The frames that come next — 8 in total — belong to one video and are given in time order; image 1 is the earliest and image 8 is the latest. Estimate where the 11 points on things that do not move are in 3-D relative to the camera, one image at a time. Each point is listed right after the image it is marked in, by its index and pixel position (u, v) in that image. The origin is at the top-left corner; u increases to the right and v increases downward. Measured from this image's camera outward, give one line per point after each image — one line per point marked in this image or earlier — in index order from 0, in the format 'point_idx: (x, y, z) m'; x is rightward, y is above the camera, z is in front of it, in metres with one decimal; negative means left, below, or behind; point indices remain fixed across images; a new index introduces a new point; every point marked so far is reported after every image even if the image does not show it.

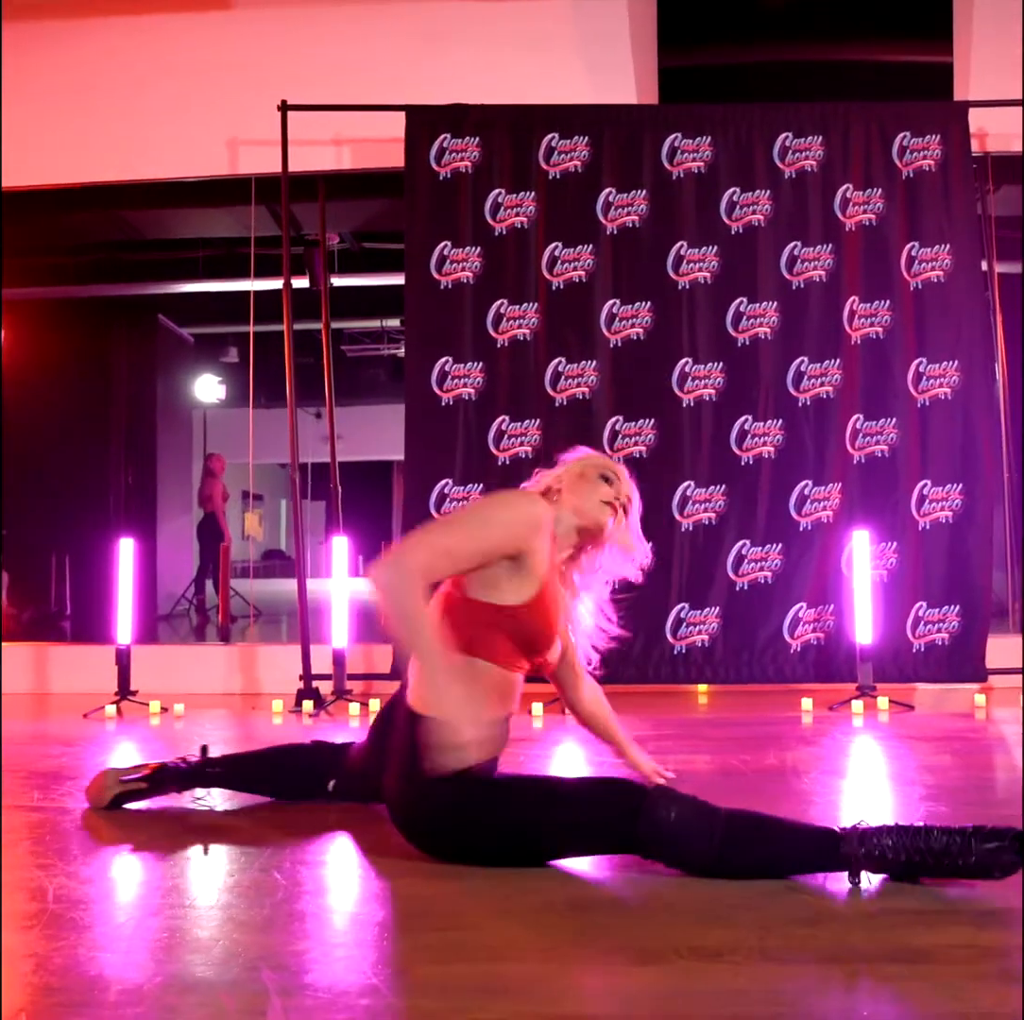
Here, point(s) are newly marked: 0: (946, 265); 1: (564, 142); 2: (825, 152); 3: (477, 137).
0: (+1.8, +1.1, +3.8) m
1: (+0.2, +1.6, +3.9) m
2: (+1.3, +1.5, +3.9) m
3: (-0.2, +1.6, +3.9) m
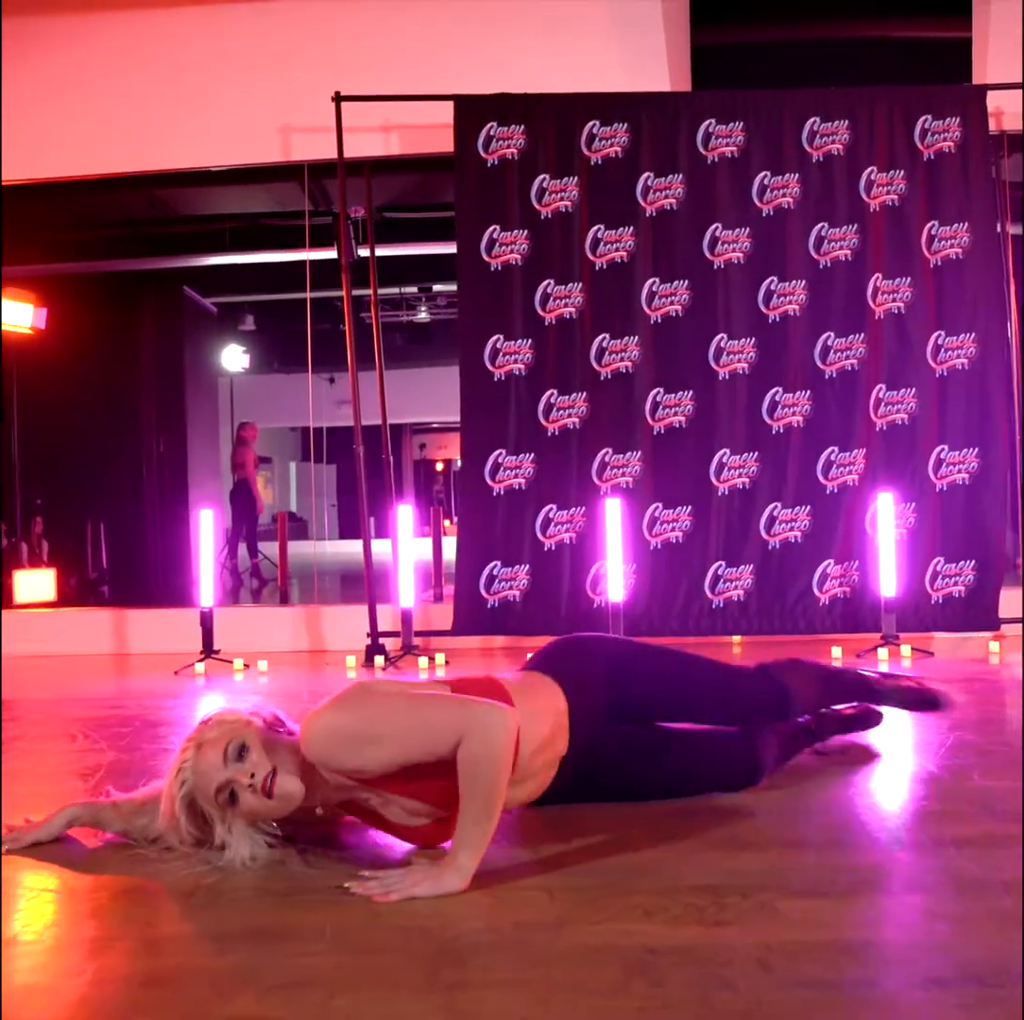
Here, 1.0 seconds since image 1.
0: (+2.0, +1.2, +4.1) m
1: (+0.4, +1.7, +4.1) m
2: (+1.5, +1.7, +4.1) m
3: (0.0, +1.7, +4.1) m
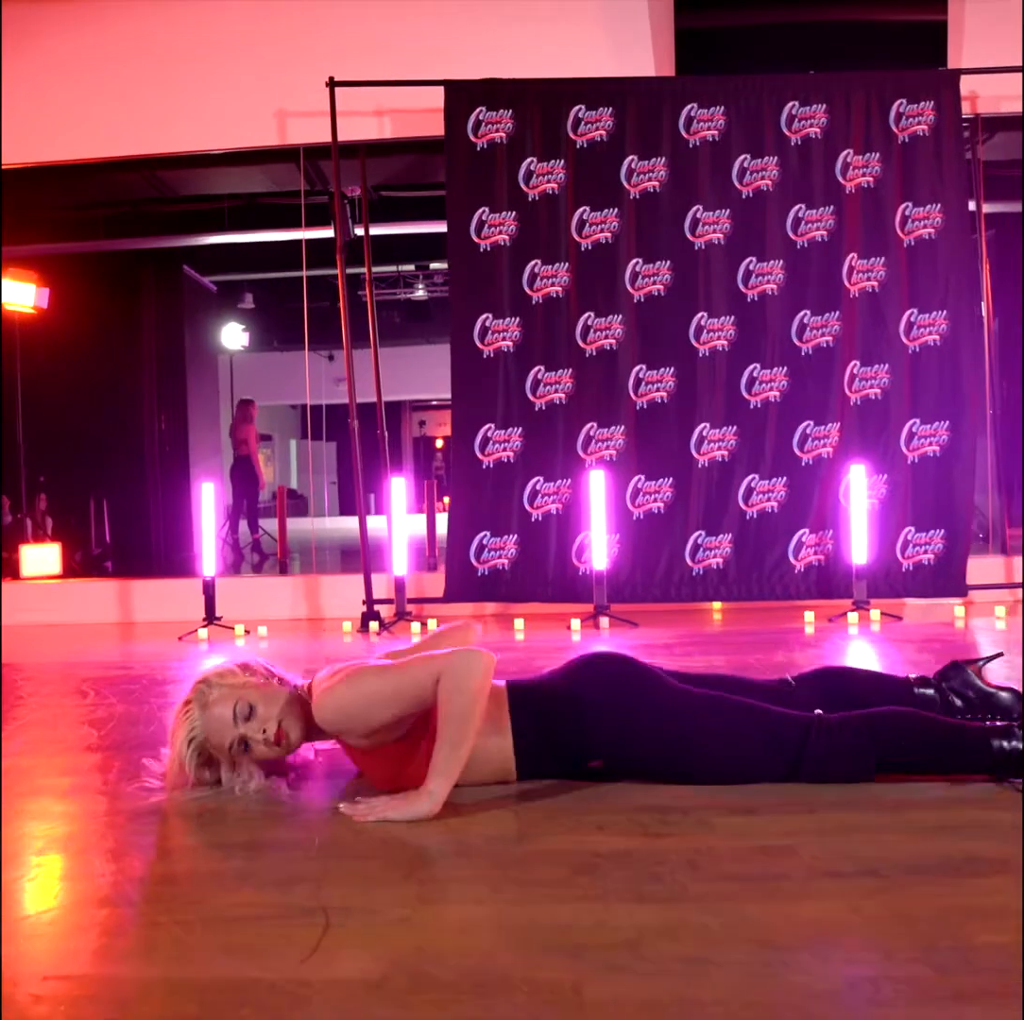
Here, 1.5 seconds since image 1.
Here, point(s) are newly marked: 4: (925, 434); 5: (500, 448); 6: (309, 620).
0: (+2.0, +1.4, +4.2) m
1: (+0.4, +1.9, +4.2) m
2: (+1.5, +1.8, +4.2) m
3: (0.0, +1.9, +4.3) m
4: (+1.9, +0.4, +4.2) m
5: (-0.1, +0.3, +4.3) m
6: (-1.0, -0.6, +4.6) m
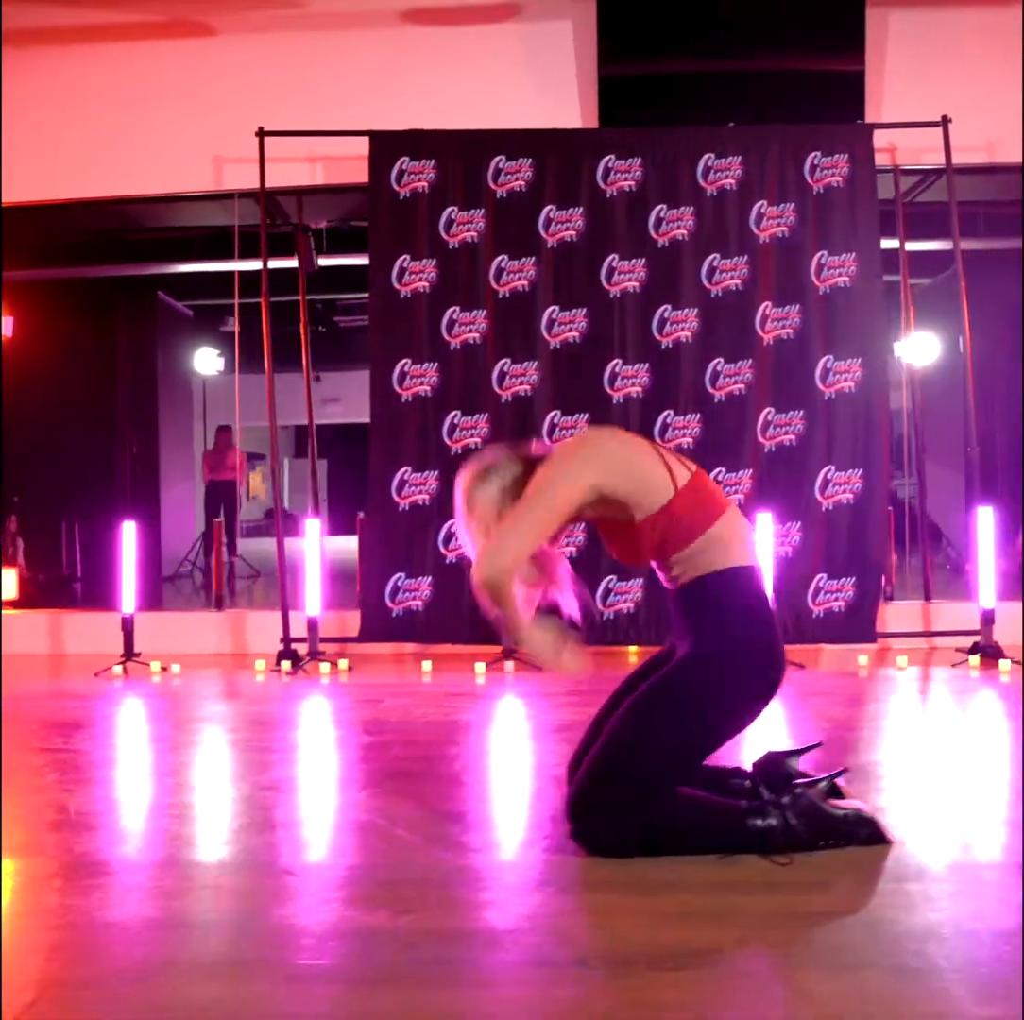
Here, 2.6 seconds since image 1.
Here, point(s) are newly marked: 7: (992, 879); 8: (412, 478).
0: (+1.6, +1.1, +4.3) m
1: (0.0, +1.7, +4.3) m
2: (+1.1, +1.6, +4.3) m
3: (-0.4, +1.7, +4.3) m
4: (+1.5, +0.1, +4.3) m
5: (-0.5, +0.1, +4.3) m
6: (-1.4, -0.7, +4.7) m
7: (+1.0, -0.8, +2.0) m
8: (-0.5, +0.2, +4.3) m
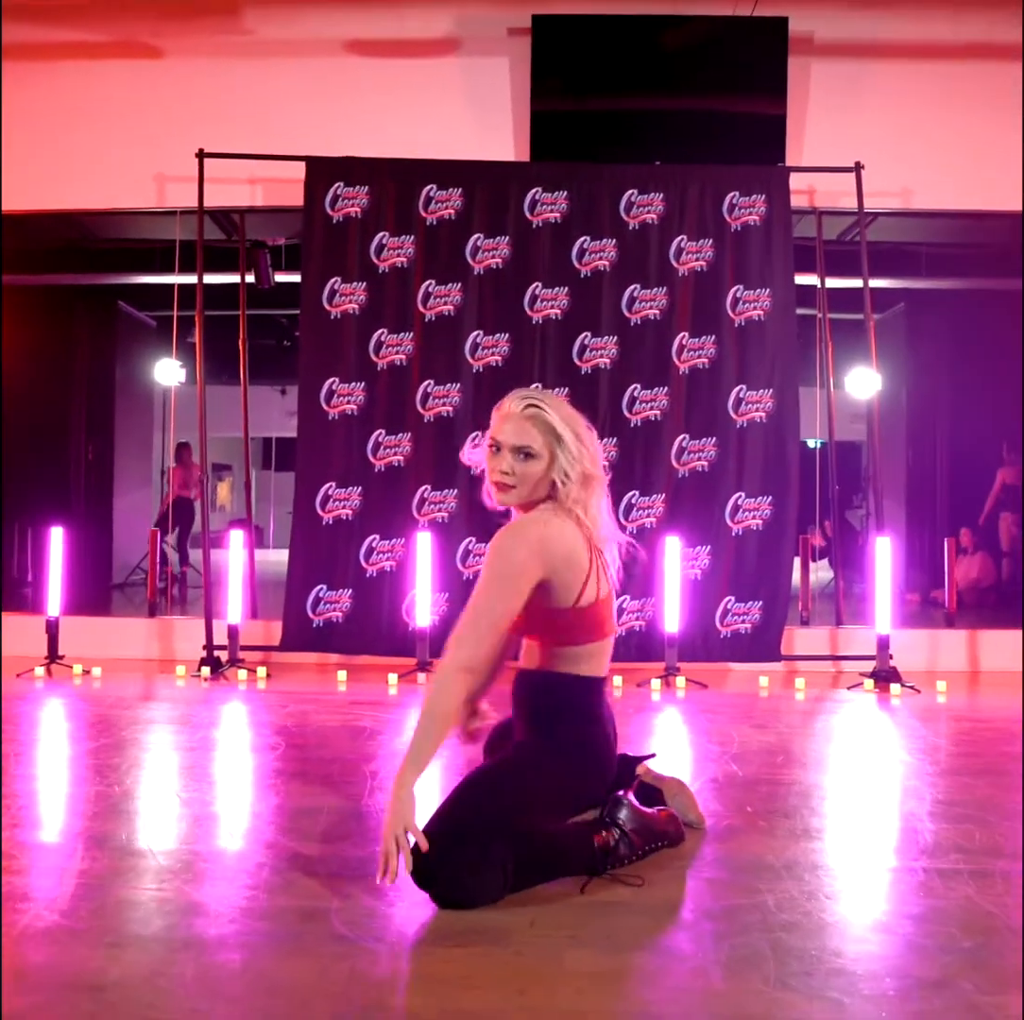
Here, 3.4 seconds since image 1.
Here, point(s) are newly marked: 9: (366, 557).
0: (+1.3, +1.0, +4.5) m
1: (-0.4, +1.6, +4.5) m
2: (+0.8, +1.5, +4.5) m
3: (-0.7, +1.6, +4.5) m
4: (+1.2, 0.0, +4.4) m
5: (-0.8, 0.0, +4.5) m
6: (-1.9, -0.8, +4.8) m
7: (+0.7, -0.9, +2.1) m
8: (-0.9, +0.1, +4.4) m
9: (-0.7, -0.2, +4.5) m
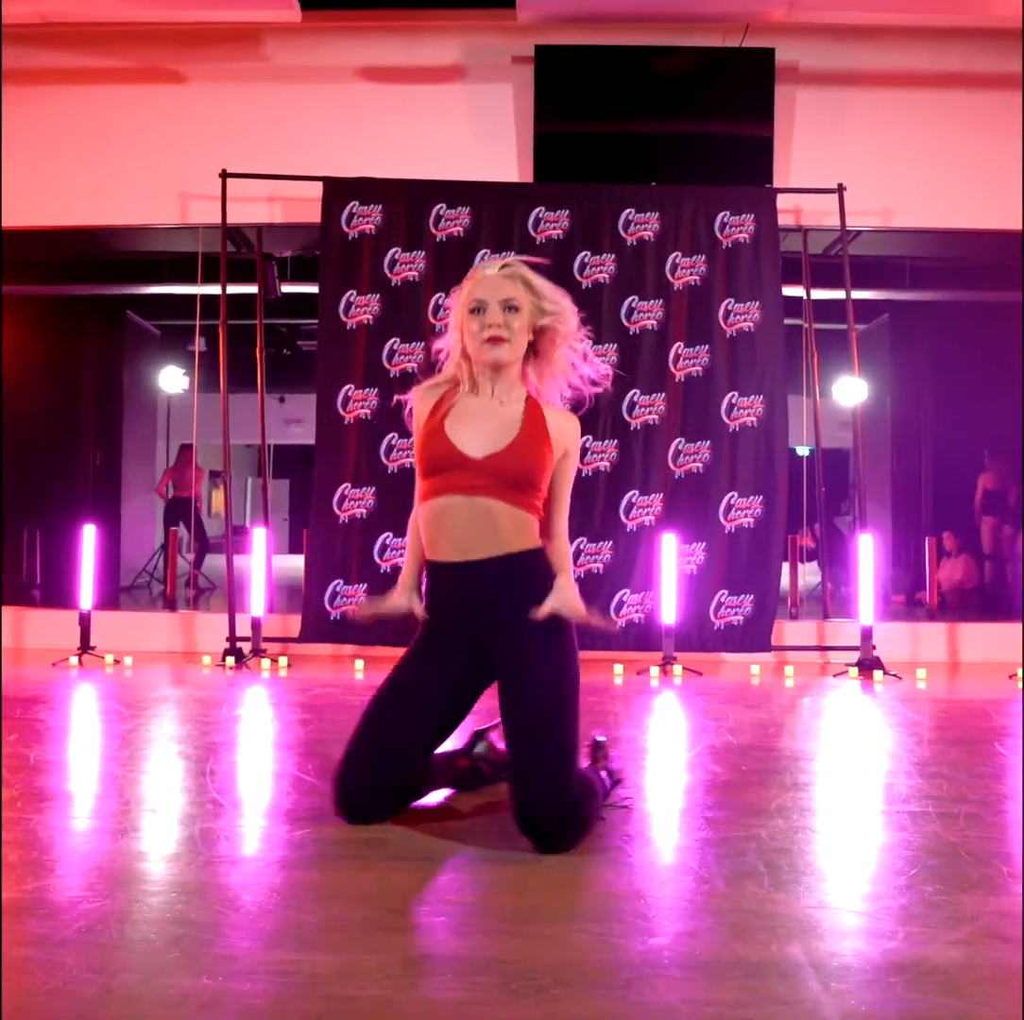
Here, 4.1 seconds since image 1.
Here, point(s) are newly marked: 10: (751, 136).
0: (+1.3, +1.0, +4.8) m
1: (-0.3, +1.6, +4.8) m
2: (+0.8, +1.5, +4.8) m
3: (-0.7, +1.6, +4.8) m
4: (+1.2, 0.0, +4.7) m
5: (-0.8, 0.0, +4.7) m
6: (-1.8, -0.8, +5.0) m
7: (+0.7, -0.8, +2.4) m
8: (-0.8, +0.1, +4.7) m
9: (-0.7, -0.2, +4.7) m
10: (+1.3, +2.1, +5.0) m
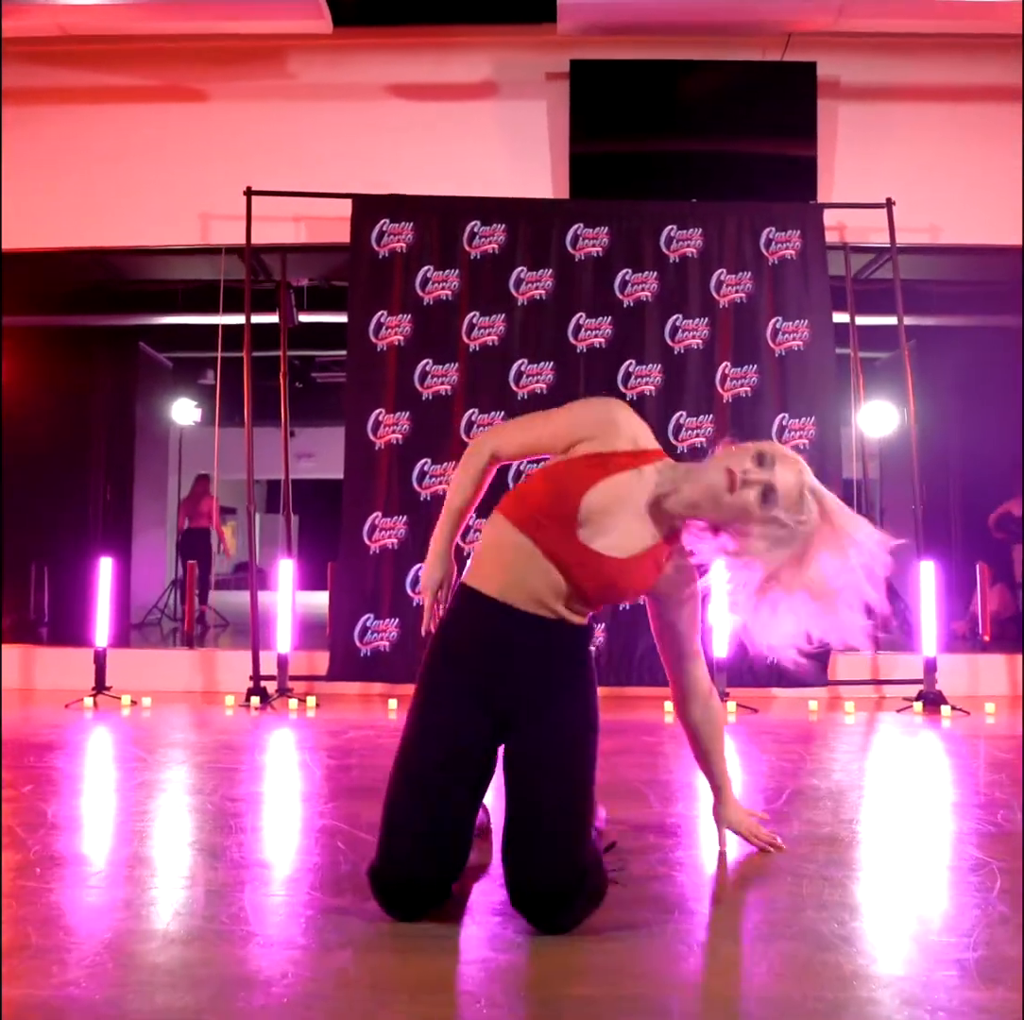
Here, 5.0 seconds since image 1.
0: (+1.5, +0.9, +4.6) m
1: (-0.1, +1.4, +4.6) m
2: (+1.0, +1.4, +4.6) m
3: (-0.5, +1.5, +4.6) m
4: (+1.4, -0.1, +4.5) m
5: (-0.6, -0.1, +4.5) m
6: (-1.6, -1.0, +4.8) m
7: (+0.9, -0.9, +2.1) m
8: (-0.6, -0.1, +4.5) m
9: (-0.5, -0.4, +4.5) m
10: (+1.5, +1.9, +4.8) m
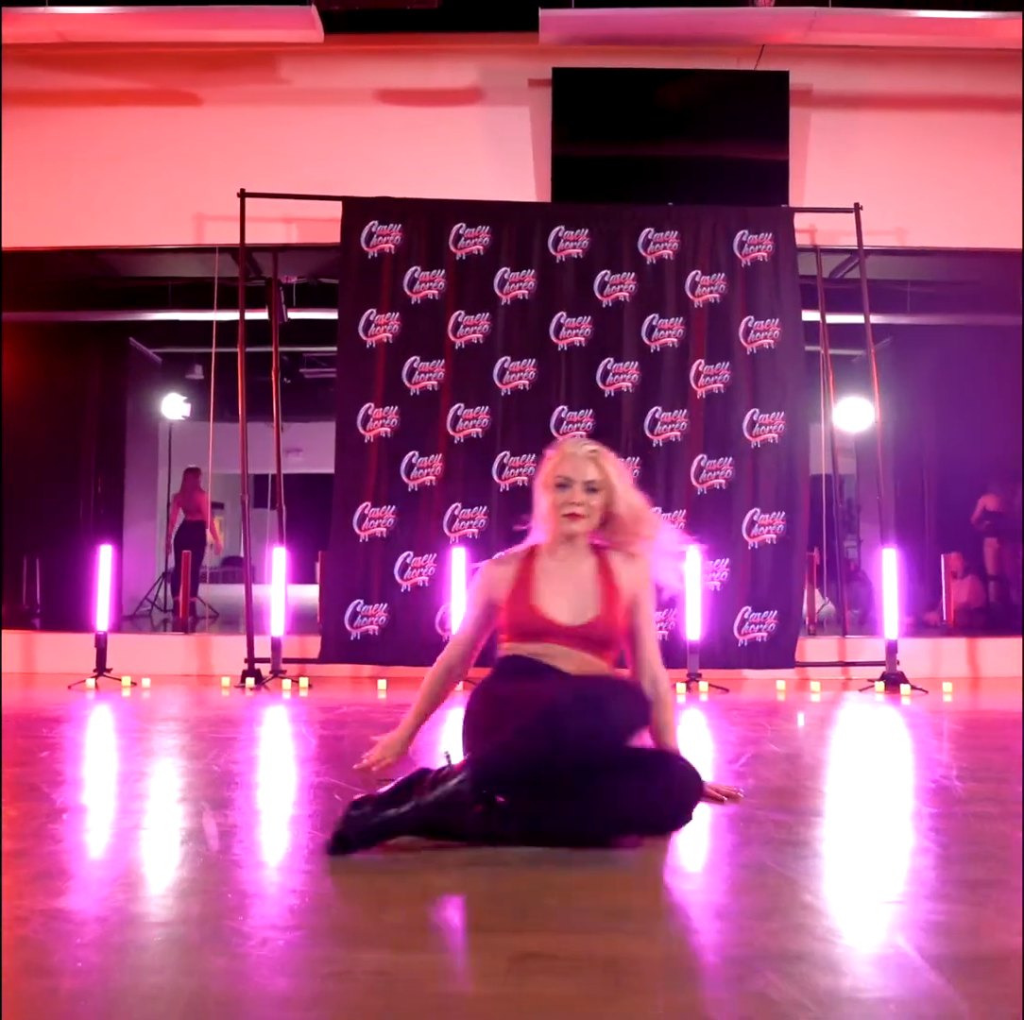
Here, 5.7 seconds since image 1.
0: (+1.4, +0.9, +4.8) m
1: (-0.2, +1.5, +4.8) m
2: (+0.9, +1.4, +4.8) m
3: (-0.6, +1.5, +4.8) m
4: (+1.3, -0.1, +4.7) m
5: (-0.7, -0.1, +4.7) m
6: (-1.7, -0.9, +4.9) m
7: (+0.9, -0.8, +2.3) m
8: (-0.7, 0.0, +4.7) m
9: (-0.6, -0.3, +4.7) m
10: (+1.4, +2.0, +5.0) m
